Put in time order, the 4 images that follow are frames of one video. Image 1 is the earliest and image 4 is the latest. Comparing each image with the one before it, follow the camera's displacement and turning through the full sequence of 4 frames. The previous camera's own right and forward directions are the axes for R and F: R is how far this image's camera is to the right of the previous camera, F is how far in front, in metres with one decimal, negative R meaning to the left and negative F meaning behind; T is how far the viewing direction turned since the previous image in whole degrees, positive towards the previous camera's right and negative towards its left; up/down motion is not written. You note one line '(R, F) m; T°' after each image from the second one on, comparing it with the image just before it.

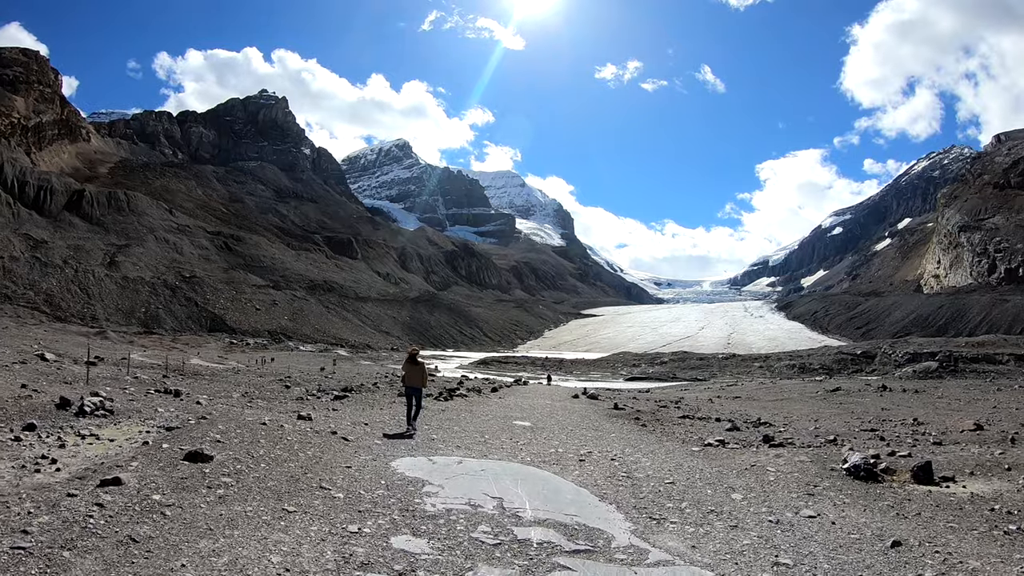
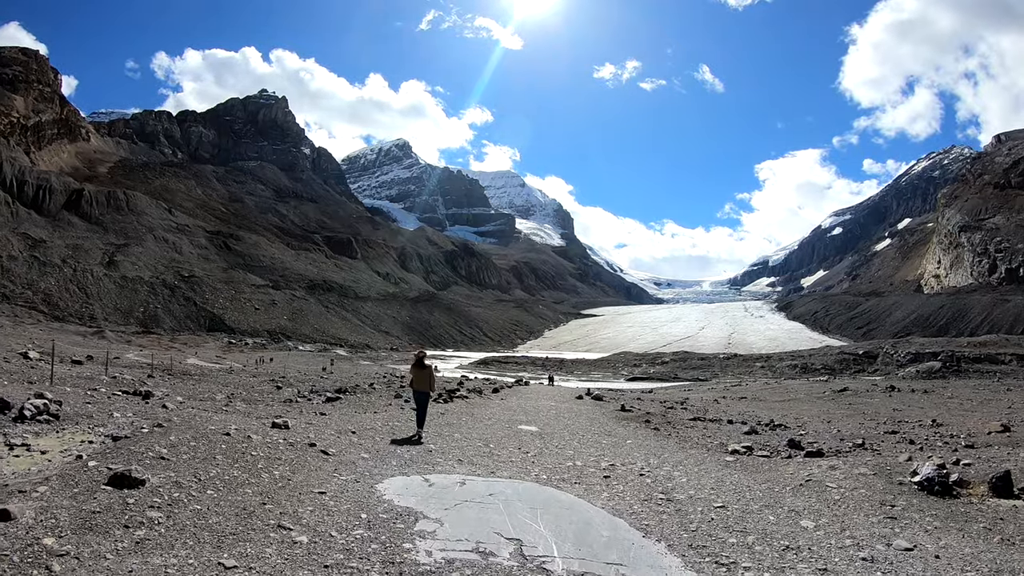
(-0.1, +0.9) m; 0°
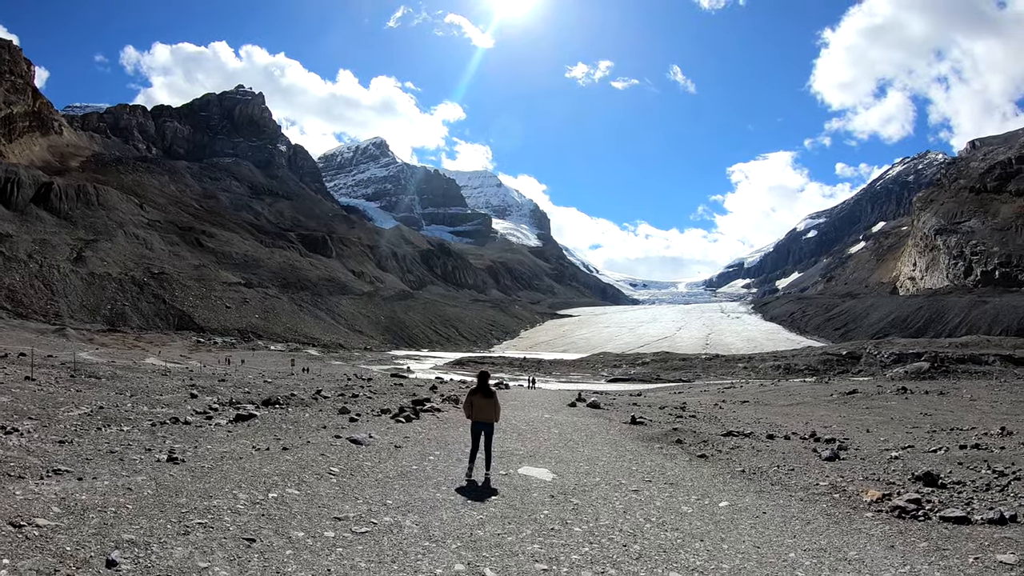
(-0.2, +3.9) m; +2°
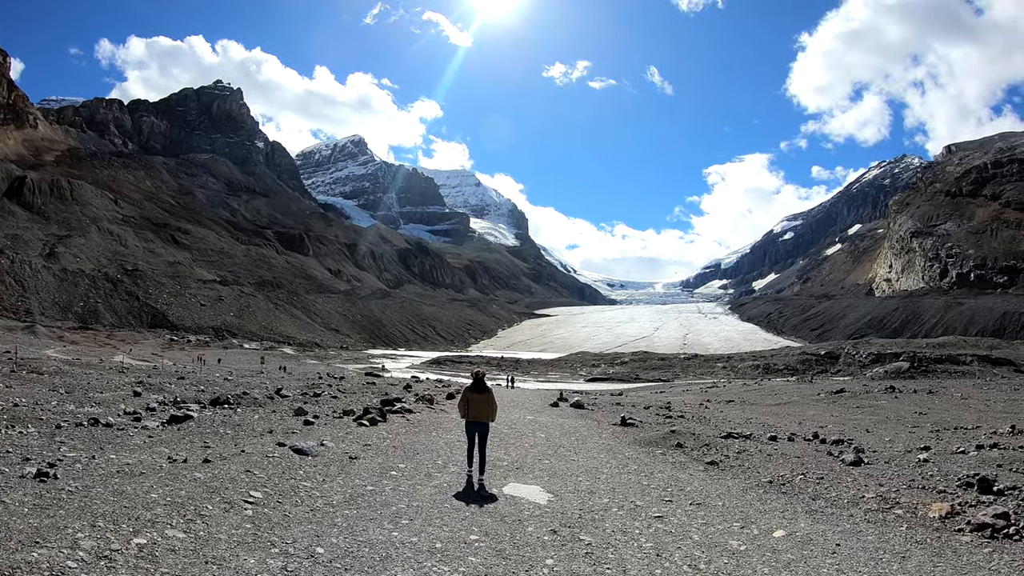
(-0.1, +1.3) m; +2°
